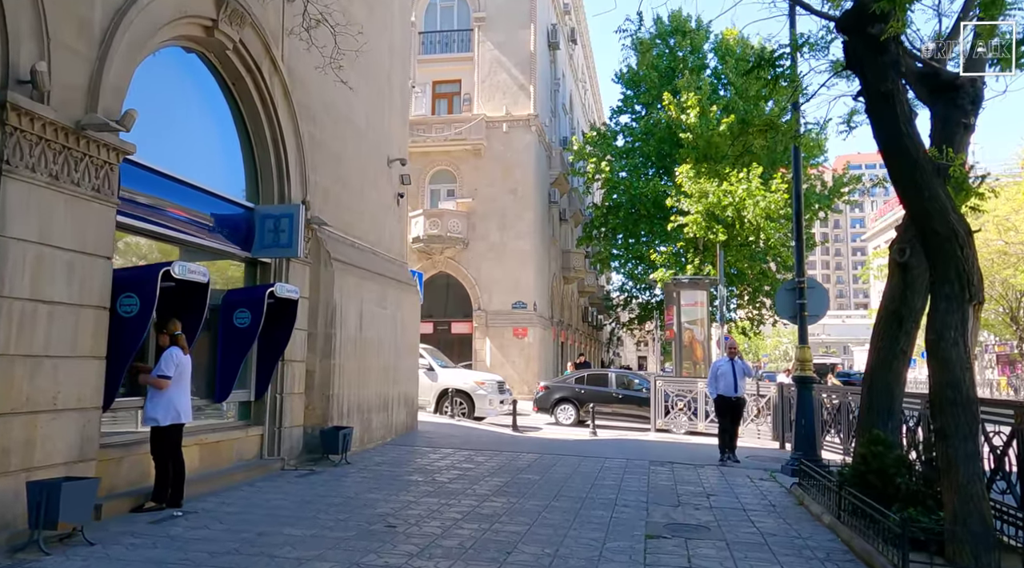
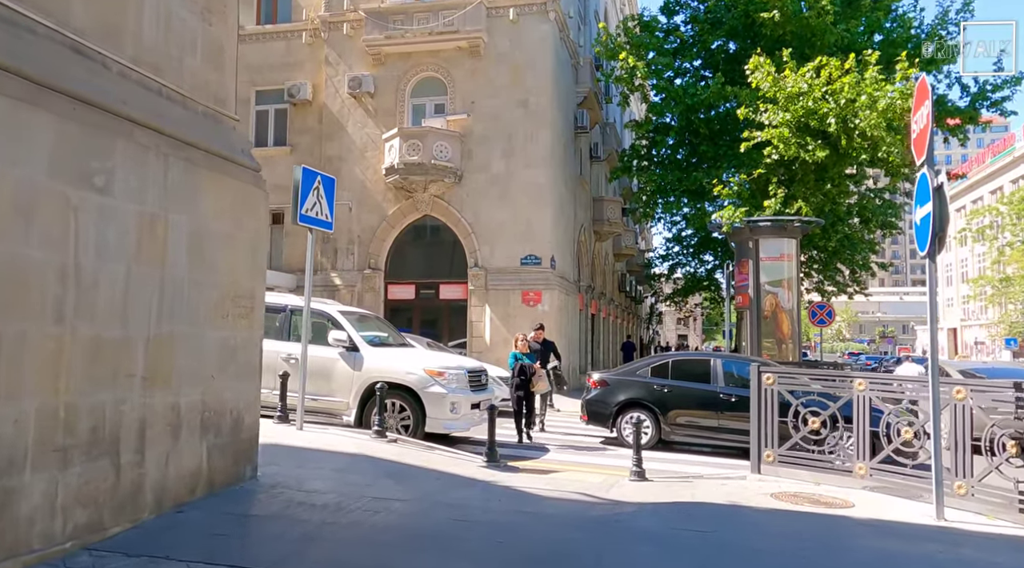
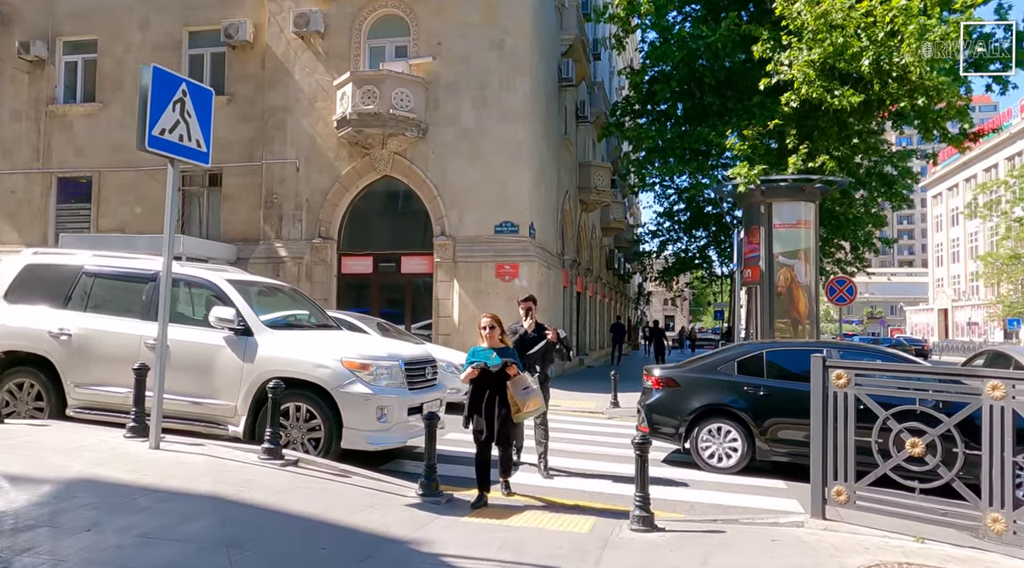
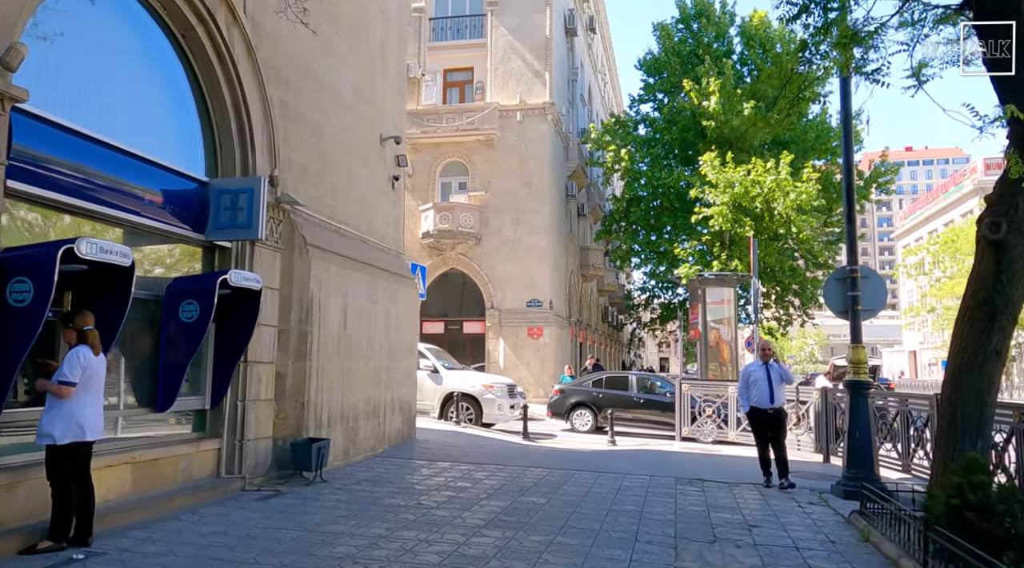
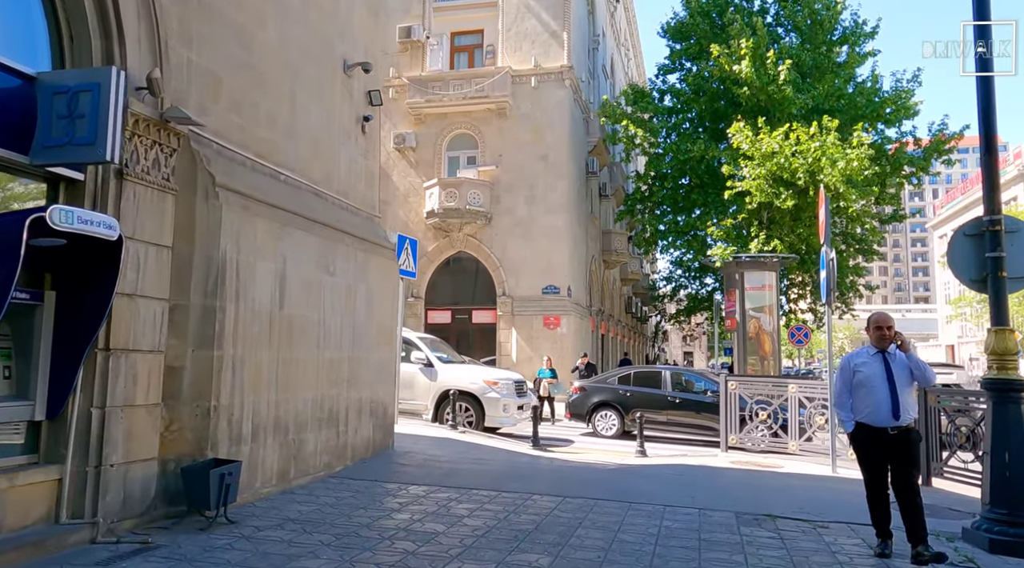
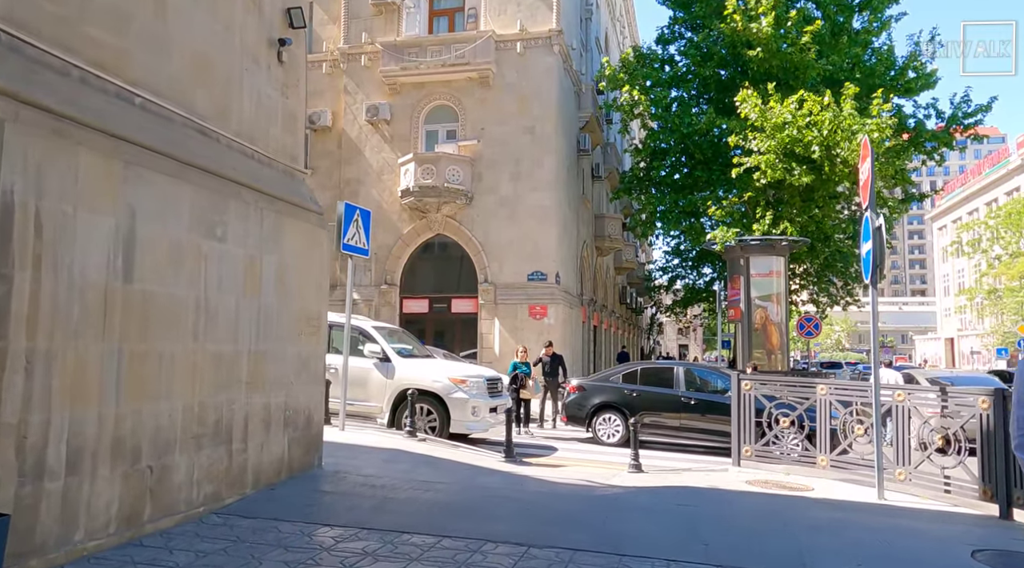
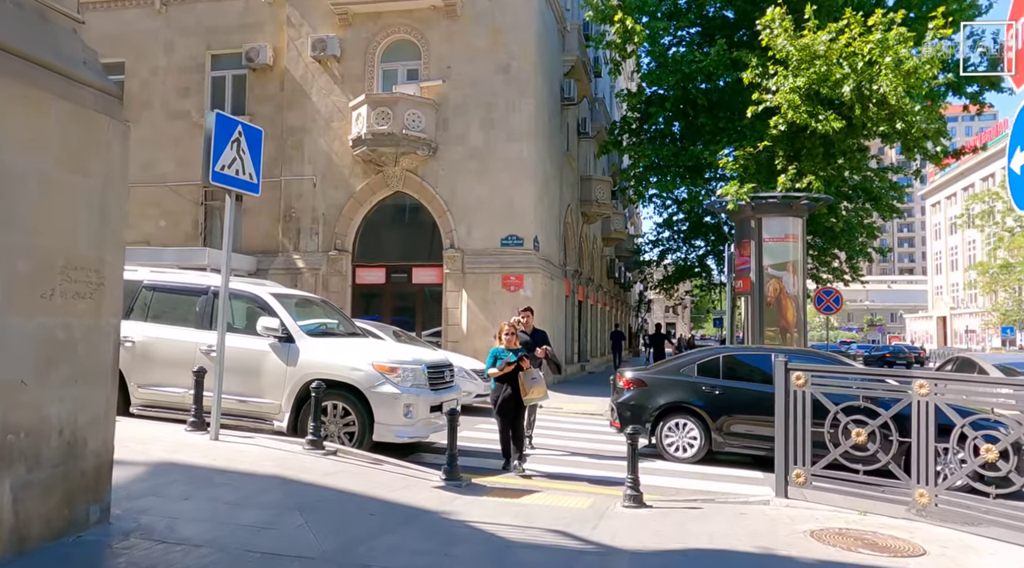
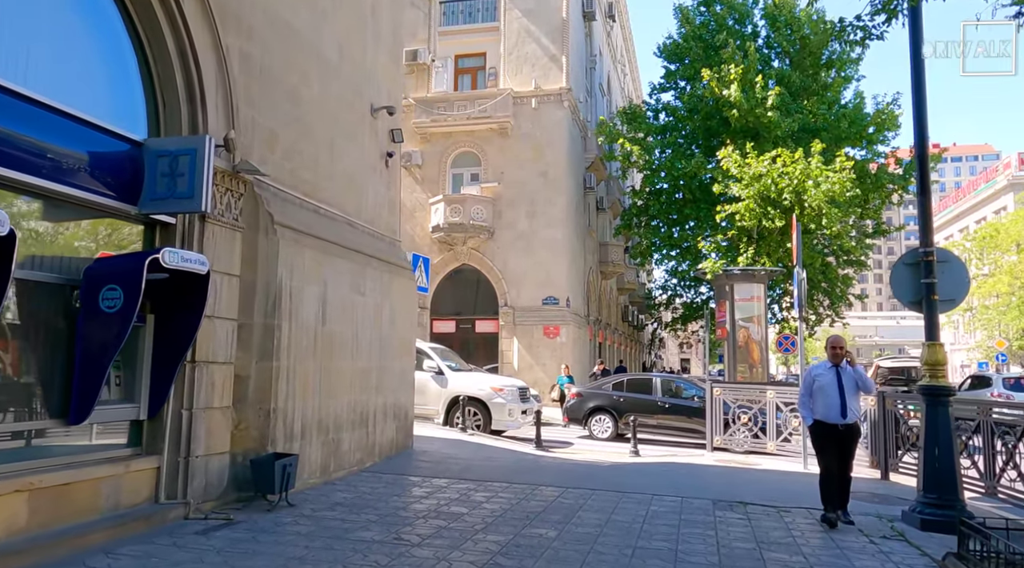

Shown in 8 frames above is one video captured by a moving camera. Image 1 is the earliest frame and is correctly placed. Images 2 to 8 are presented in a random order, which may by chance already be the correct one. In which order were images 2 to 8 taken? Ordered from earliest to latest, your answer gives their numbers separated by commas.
4, 8, 5, 6, 2, 7, 3
